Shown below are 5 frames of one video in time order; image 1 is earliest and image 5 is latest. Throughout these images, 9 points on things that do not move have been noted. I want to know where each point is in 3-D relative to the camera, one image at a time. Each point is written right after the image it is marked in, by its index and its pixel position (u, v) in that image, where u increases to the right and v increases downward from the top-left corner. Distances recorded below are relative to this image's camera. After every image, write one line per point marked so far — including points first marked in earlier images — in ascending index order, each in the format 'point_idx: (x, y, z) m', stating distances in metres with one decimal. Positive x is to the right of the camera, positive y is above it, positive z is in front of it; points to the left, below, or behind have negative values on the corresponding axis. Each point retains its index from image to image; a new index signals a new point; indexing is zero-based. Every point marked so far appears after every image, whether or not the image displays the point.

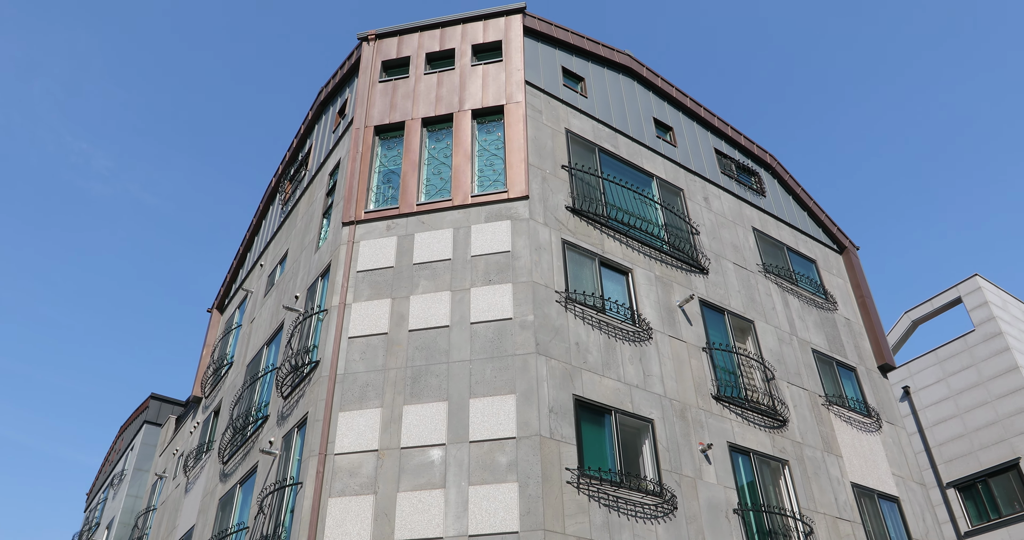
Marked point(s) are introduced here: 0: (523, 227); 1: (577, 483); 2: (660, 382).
0: (+0.3, +1.1, +19.1) m
1: (+1.3, -4.3, +15.7) m
2: (+3.6, -2.7, +18.9) m
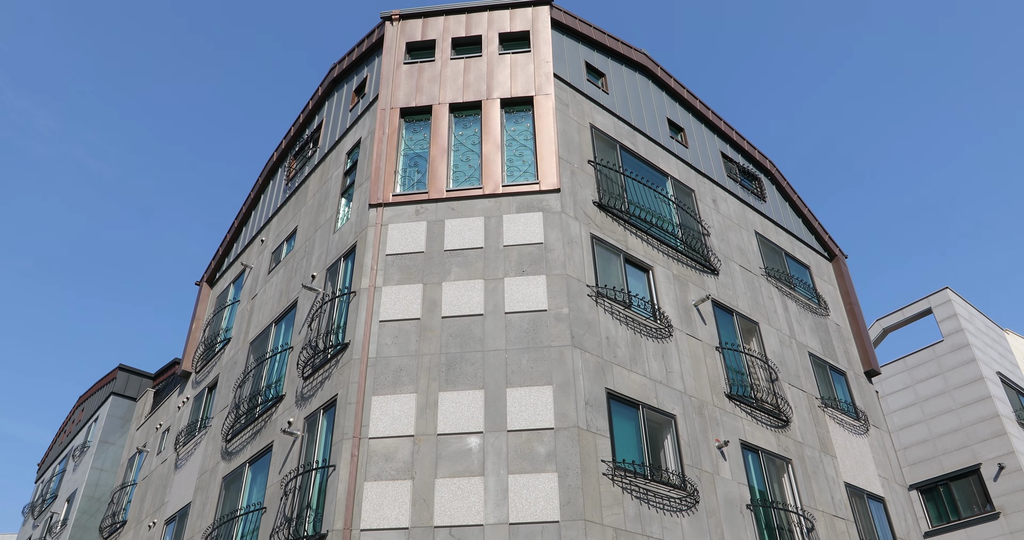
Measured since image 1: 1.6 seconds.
0: (+1.1, +1.3, +19.3) m
1: (+2.1, -4.2, +16.0) m
2: (+4.2, -2.7, +19.3) m
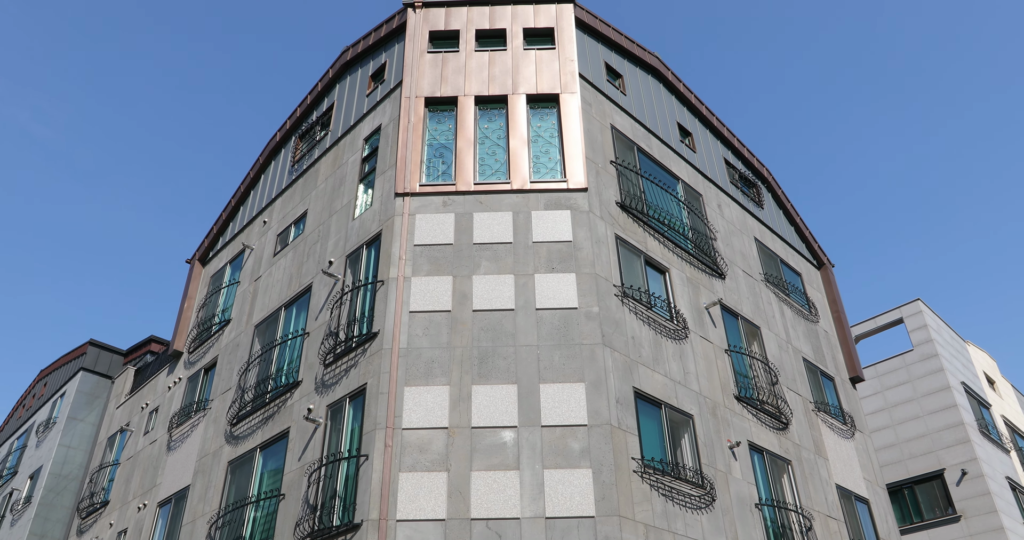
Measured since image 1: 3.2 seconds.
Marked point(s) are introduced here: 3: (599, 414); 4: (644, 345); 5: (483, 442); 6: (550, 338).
0: (+1.8, +1.3, +19.5) m
1: (+2.8, -4.3, +16.4) m
2: (+4.7, -2.8, +19.8) m
3: (+1.8, -3.1, +16.4) m
4: (+3.2, -1.8, +18.7) m
5: (-0.6, -3.6, +16.0) m
6: (+0.9, -1.5, +17.4) m
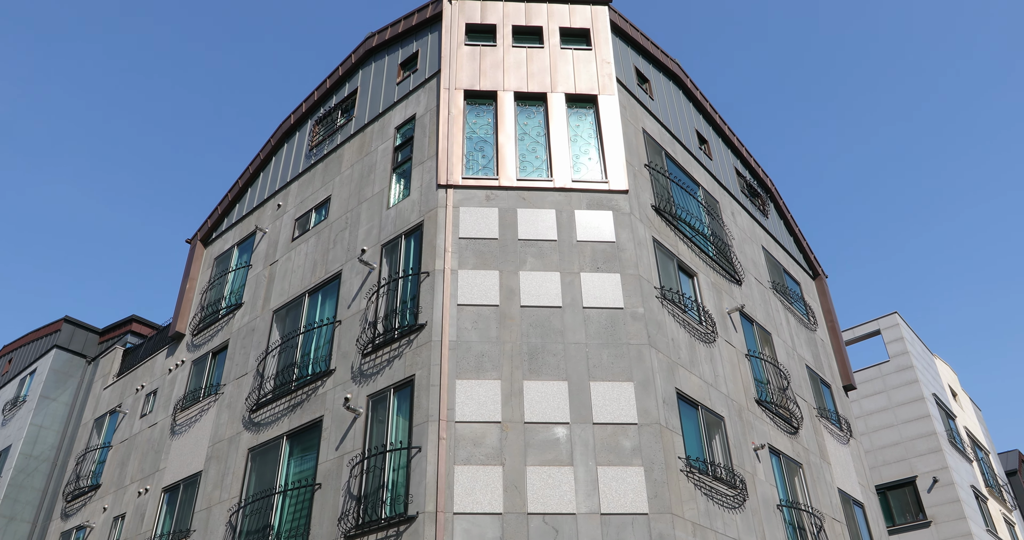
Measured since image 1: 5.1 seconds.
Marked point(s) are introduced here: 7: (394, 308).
0: (+2.9, +1.3, +19.8) m
1: (+3.8, -4.4, +16.7) m
2: (+5.6, -3.0, +20.3) m
3: (+3.0, -3.1, +16.7) m
4: (+4.2, -1.9, +19.1) m
5: (+0.5, -3.5, +16.1) m
6: (+2.0, -1.5, +17.7) m
7: (-2.9, -0.9, +18.8) m
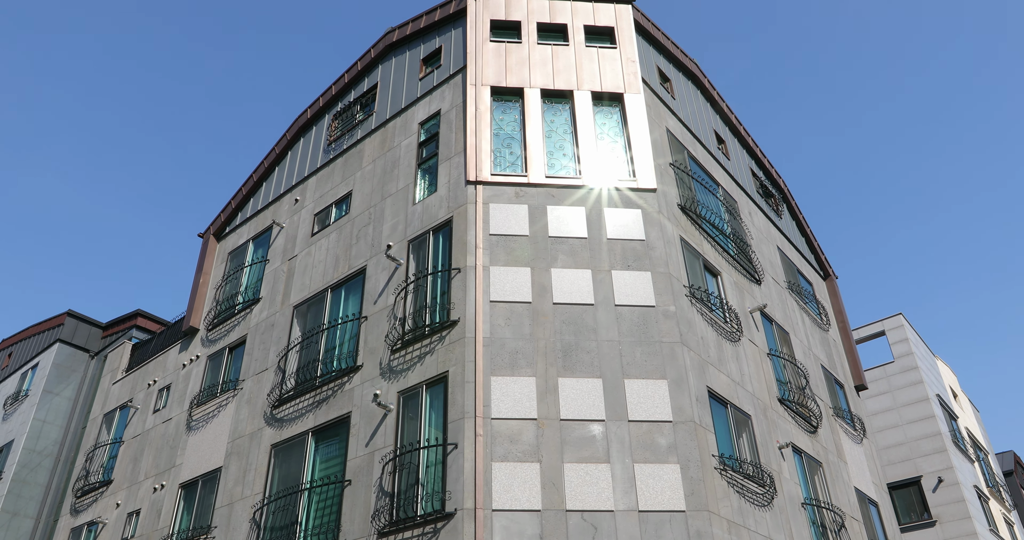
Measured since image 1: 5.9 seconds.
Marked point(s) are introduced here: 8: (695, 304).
0: (+3.6, +1.3, +19.8) m
1: (+4.5, -4.3, +16.8) m
2: (+6.3, -3.0, +20.4) m
3: (+3.7, -3.1, +16.7) m
4: (+4.9, -1.9, +19.1) m
5: (+1.3, -3.4, +16.1) m
6: (+2.7, -1.5, +17.7) m
7: (-2.1, -0.8, +18.7) m
8: (+4.6, -0.9, +19.3) m
